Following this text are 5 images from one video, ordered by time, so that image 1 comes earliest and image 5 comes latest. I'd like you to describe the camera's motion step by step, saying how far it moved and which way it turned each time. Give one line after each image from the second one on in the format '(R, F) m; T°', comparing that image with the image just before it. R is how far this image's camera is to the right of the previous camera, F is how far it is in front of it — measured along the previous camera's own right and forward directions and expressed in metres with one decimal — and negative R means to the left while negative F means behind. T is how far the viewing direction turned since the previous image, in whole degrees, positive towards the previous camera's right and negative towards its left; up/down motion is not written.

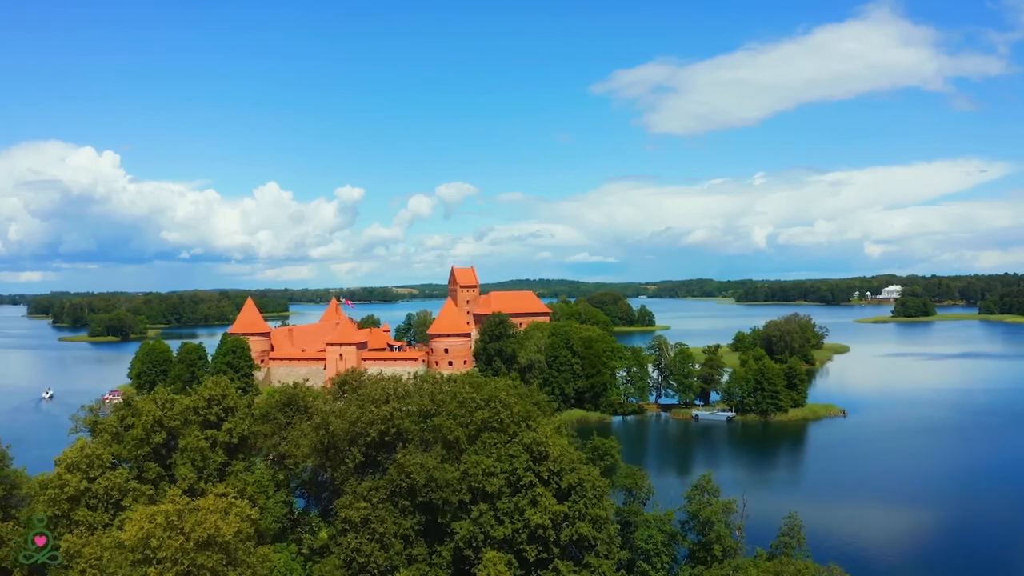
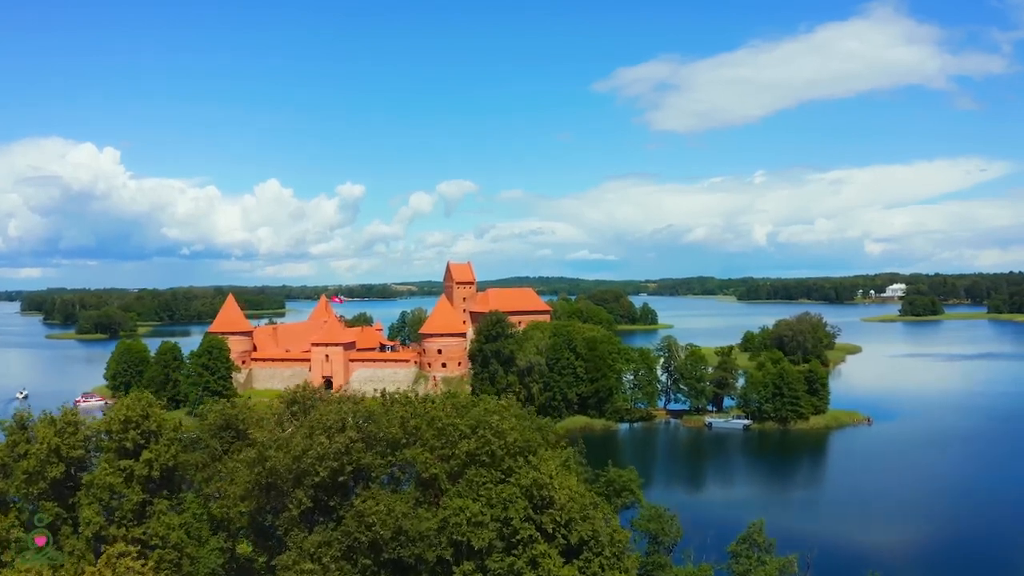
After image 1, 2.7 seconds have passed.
(+0.1, +3.7) m; 0°
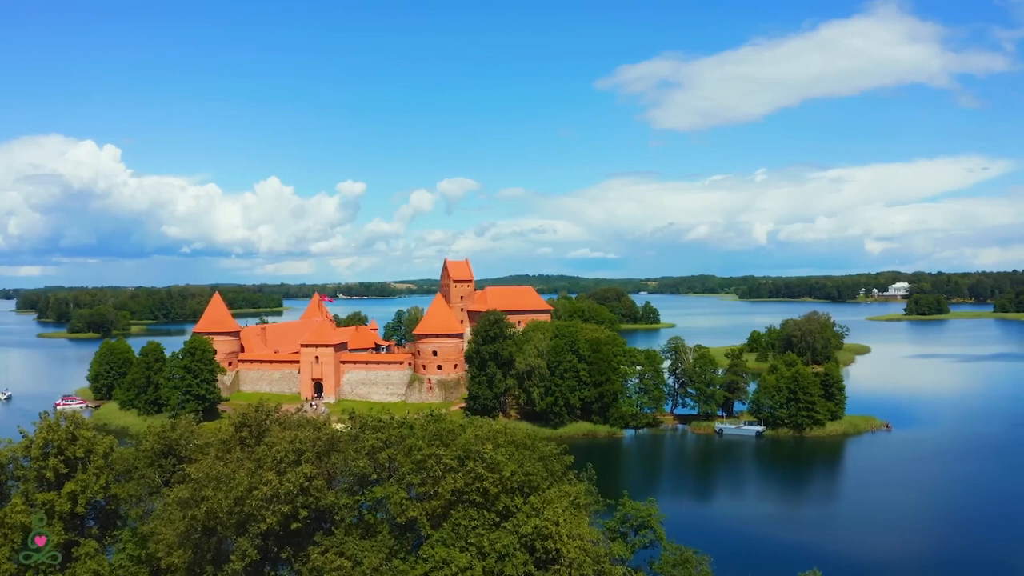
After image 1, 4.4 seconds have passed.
(+0.1, +2.4) m; 0°
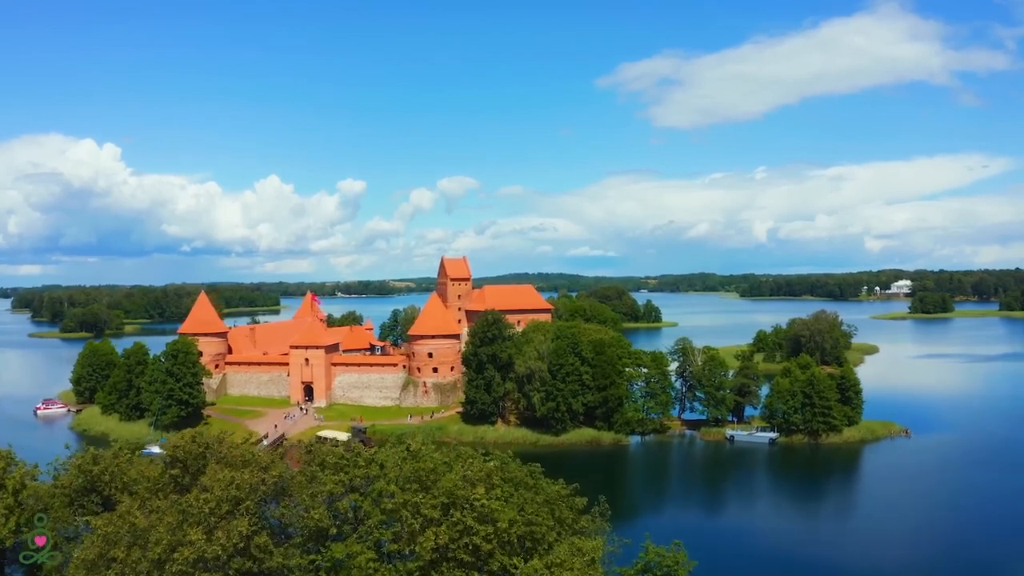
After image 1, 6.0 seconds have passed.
(0.0, +2.2) m; 0°
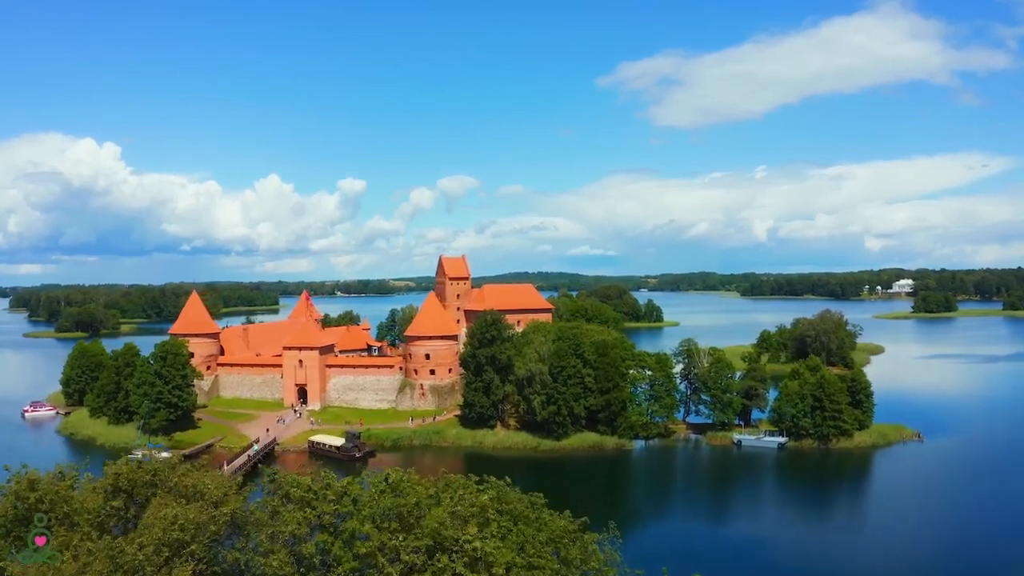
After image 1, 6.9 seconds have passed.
(0.0, +1.3) m; 0°
